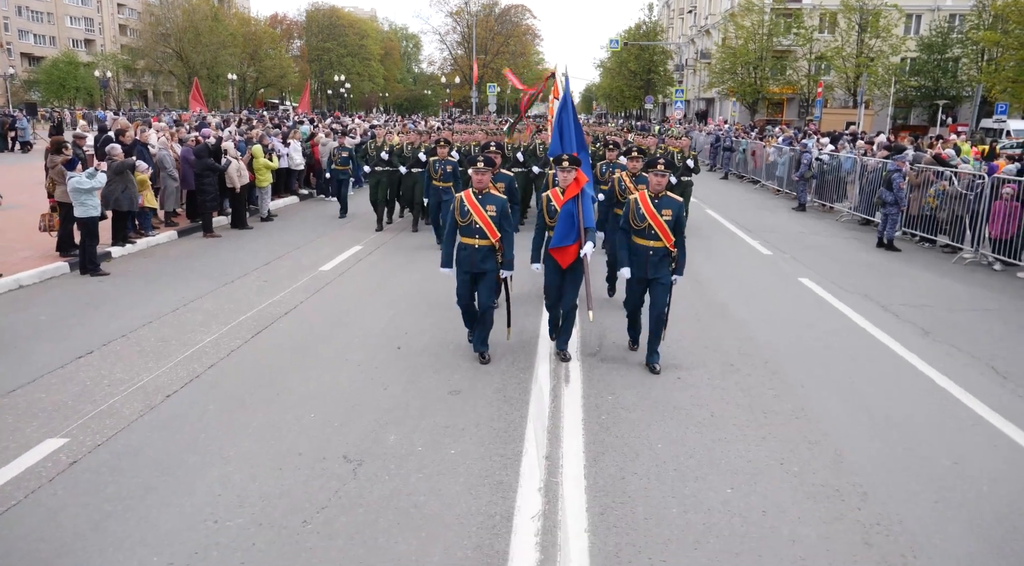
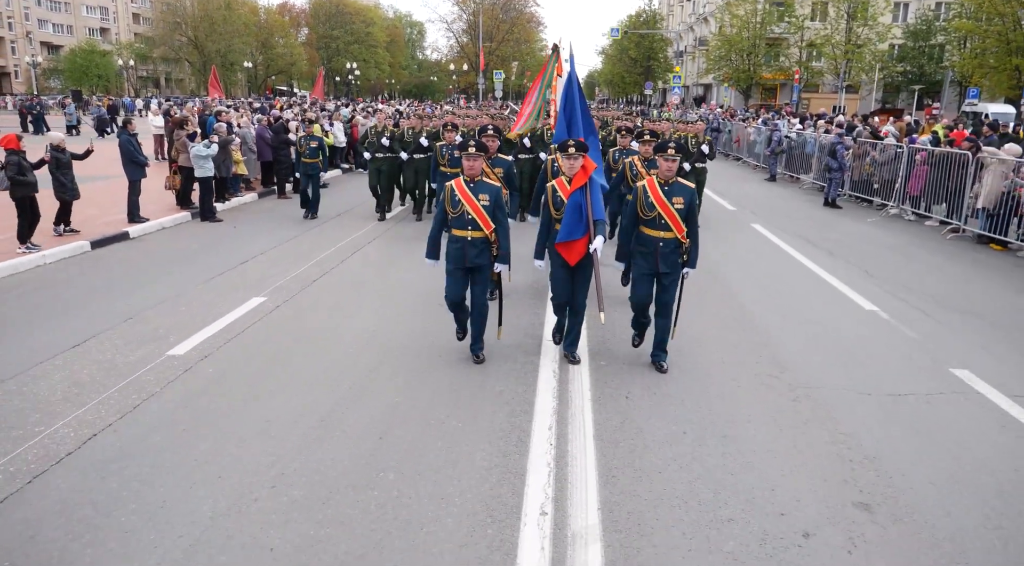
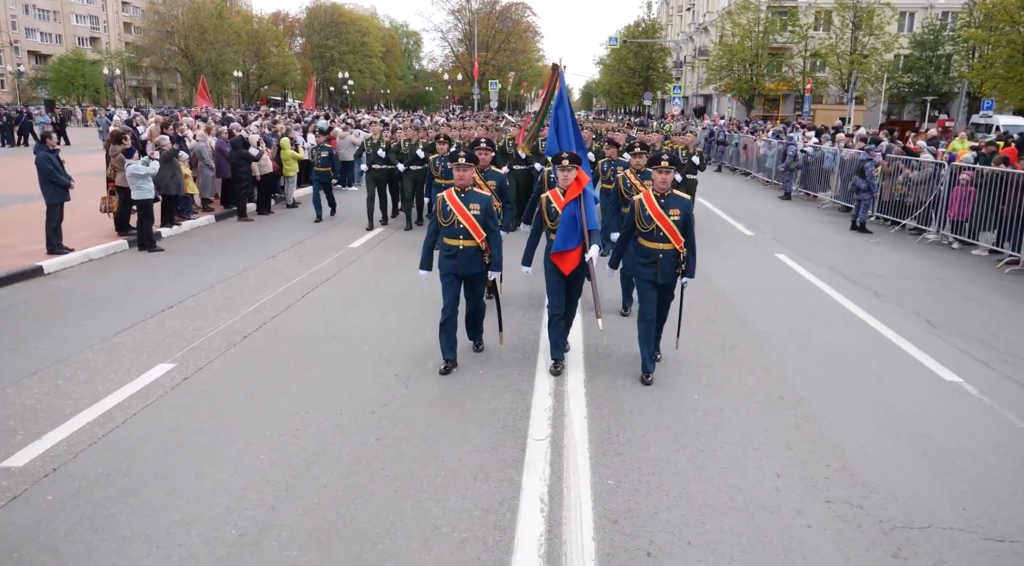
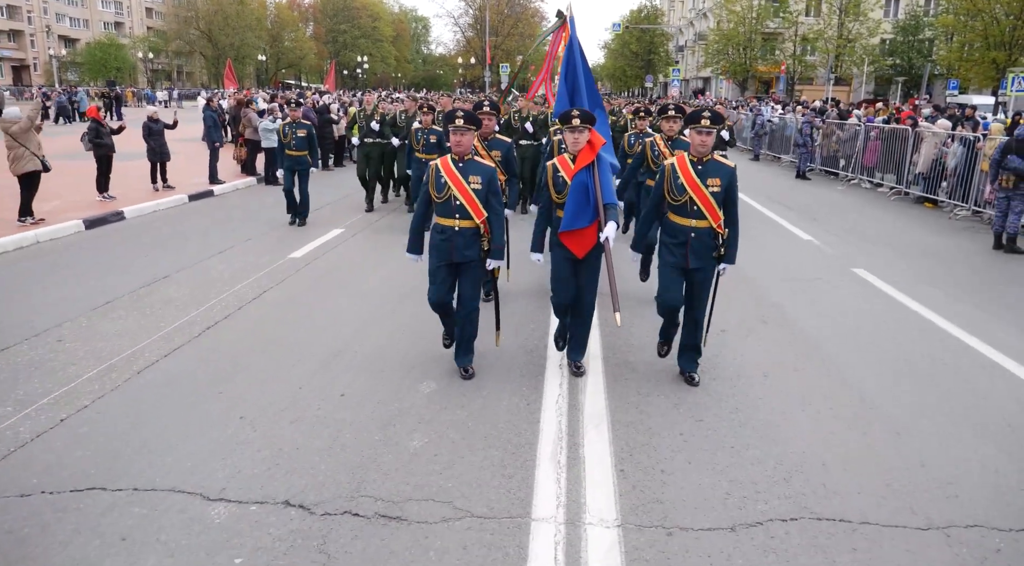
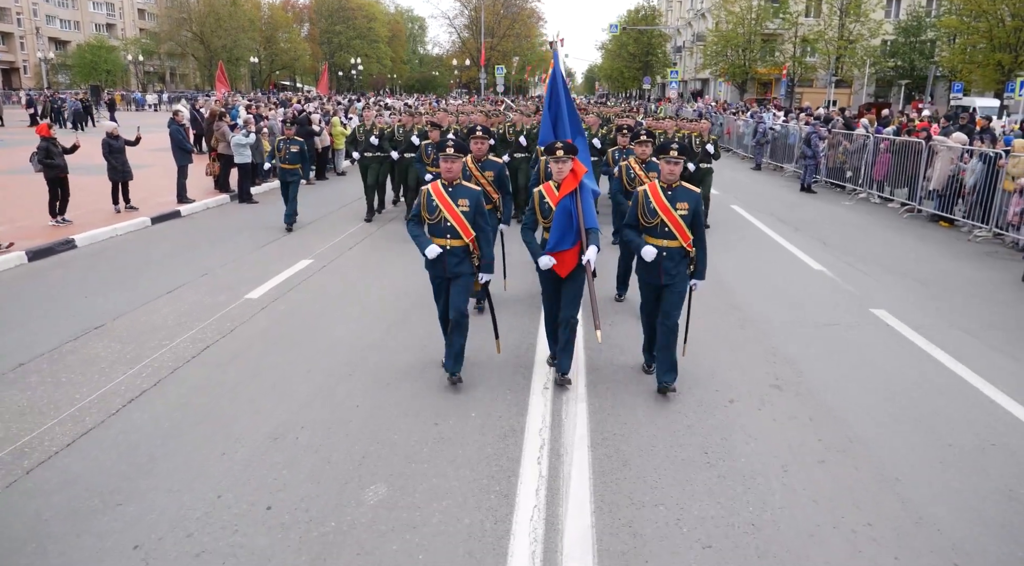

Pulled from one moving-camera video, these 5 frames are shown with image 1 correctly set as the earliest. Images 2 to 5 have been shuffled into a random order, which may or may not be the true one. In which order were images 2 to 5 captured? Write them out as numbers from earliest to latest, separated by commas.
3, 2, 5, 4
